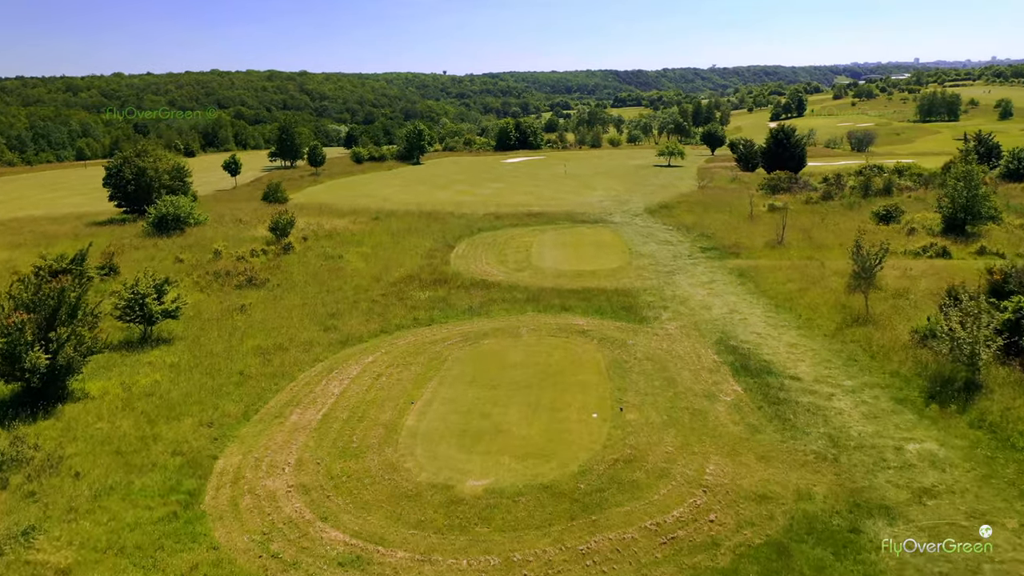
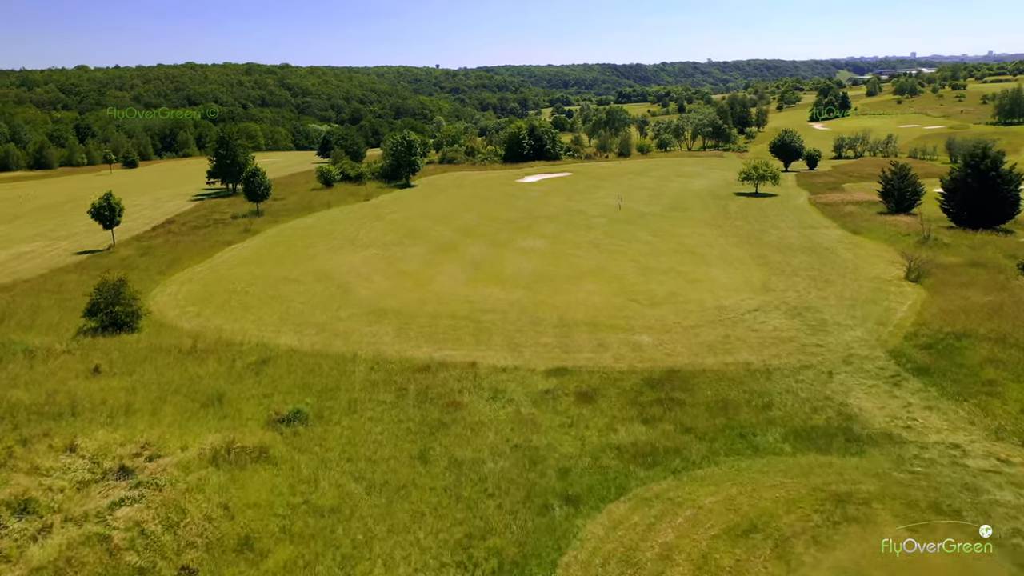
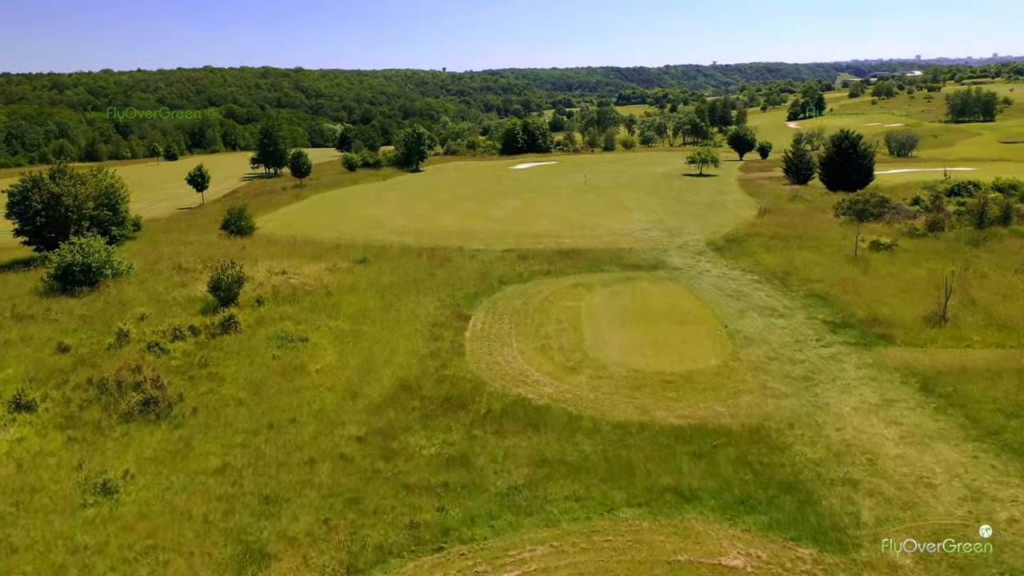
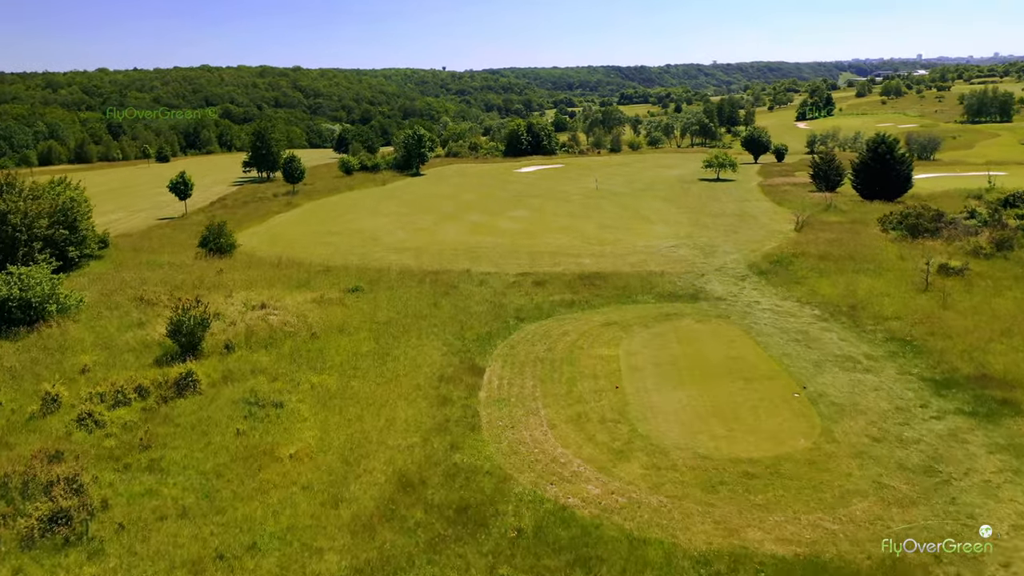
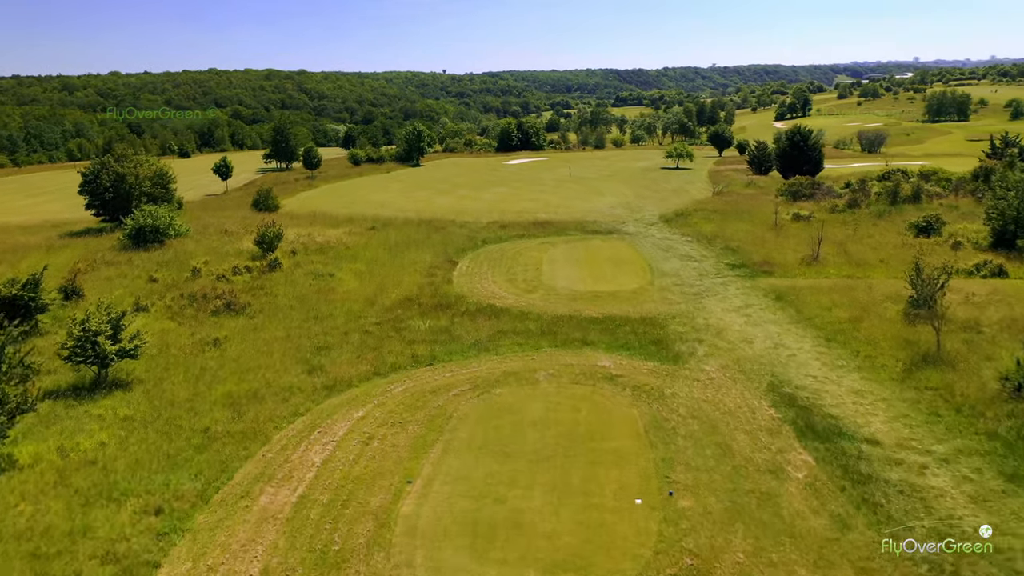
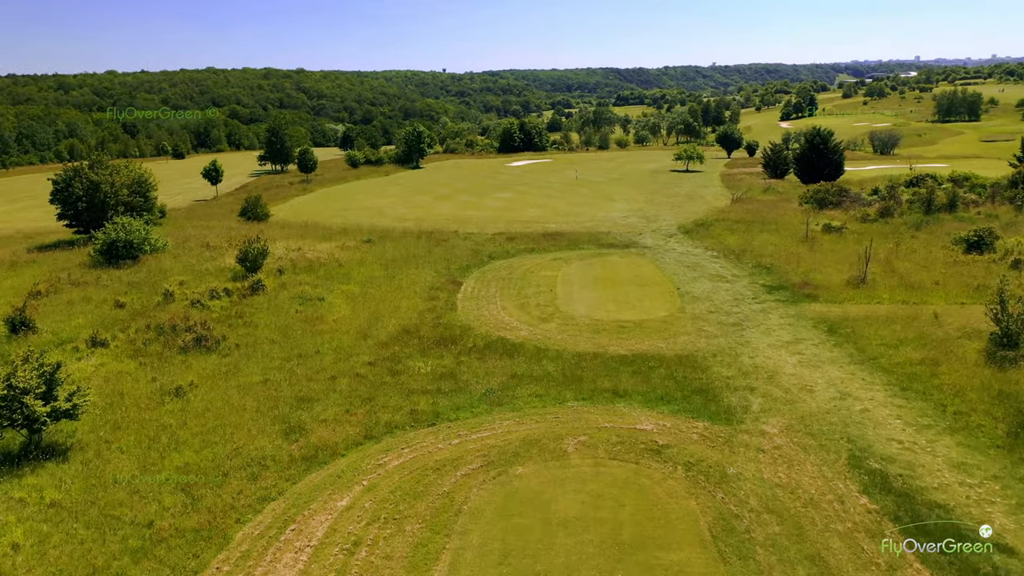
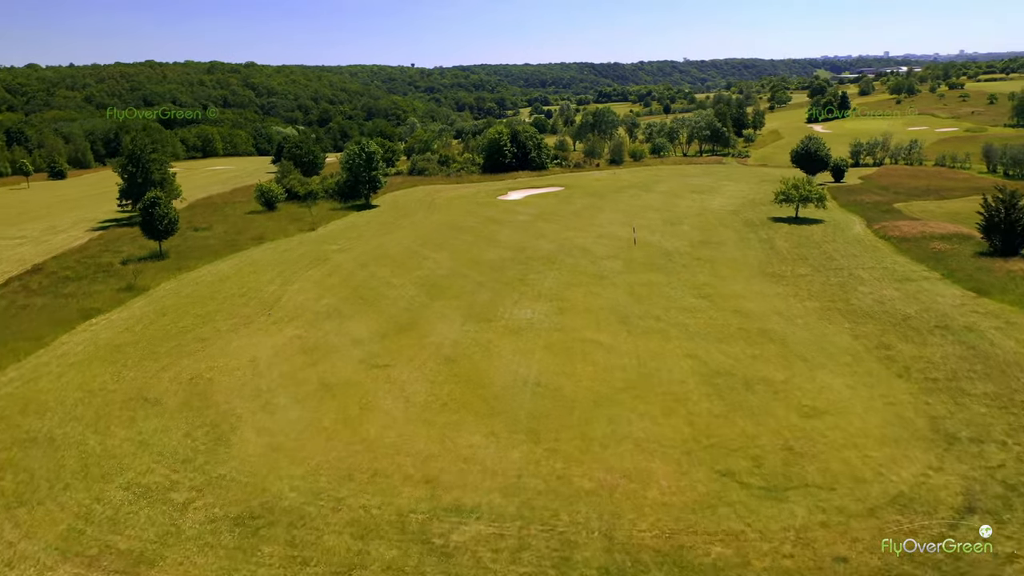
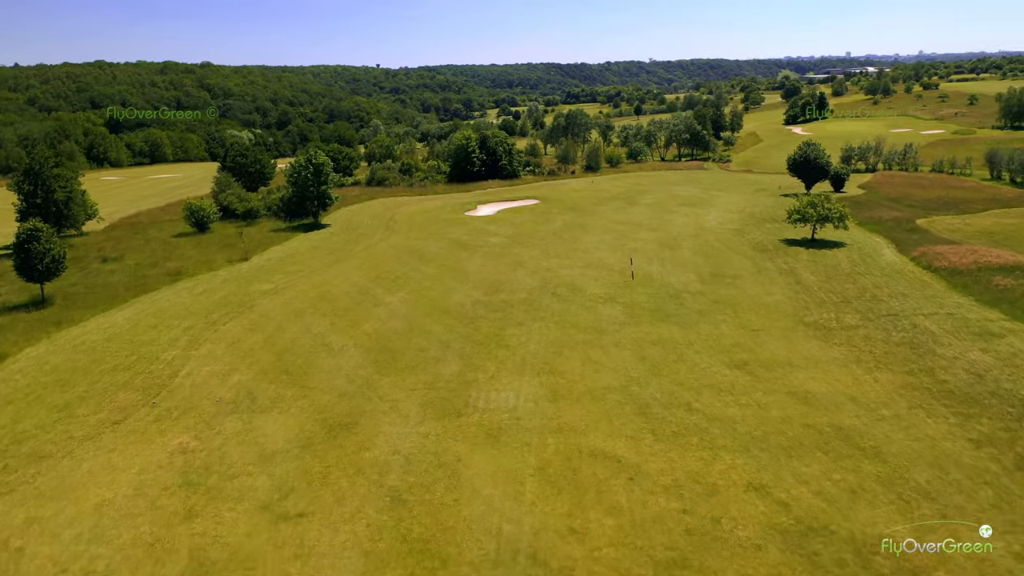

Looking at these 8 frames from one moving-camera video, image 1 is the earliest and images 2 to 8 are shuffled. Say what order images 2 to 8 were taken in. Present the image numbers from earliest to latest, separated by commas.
5, 6, 3, 4, 2, 7, 8
